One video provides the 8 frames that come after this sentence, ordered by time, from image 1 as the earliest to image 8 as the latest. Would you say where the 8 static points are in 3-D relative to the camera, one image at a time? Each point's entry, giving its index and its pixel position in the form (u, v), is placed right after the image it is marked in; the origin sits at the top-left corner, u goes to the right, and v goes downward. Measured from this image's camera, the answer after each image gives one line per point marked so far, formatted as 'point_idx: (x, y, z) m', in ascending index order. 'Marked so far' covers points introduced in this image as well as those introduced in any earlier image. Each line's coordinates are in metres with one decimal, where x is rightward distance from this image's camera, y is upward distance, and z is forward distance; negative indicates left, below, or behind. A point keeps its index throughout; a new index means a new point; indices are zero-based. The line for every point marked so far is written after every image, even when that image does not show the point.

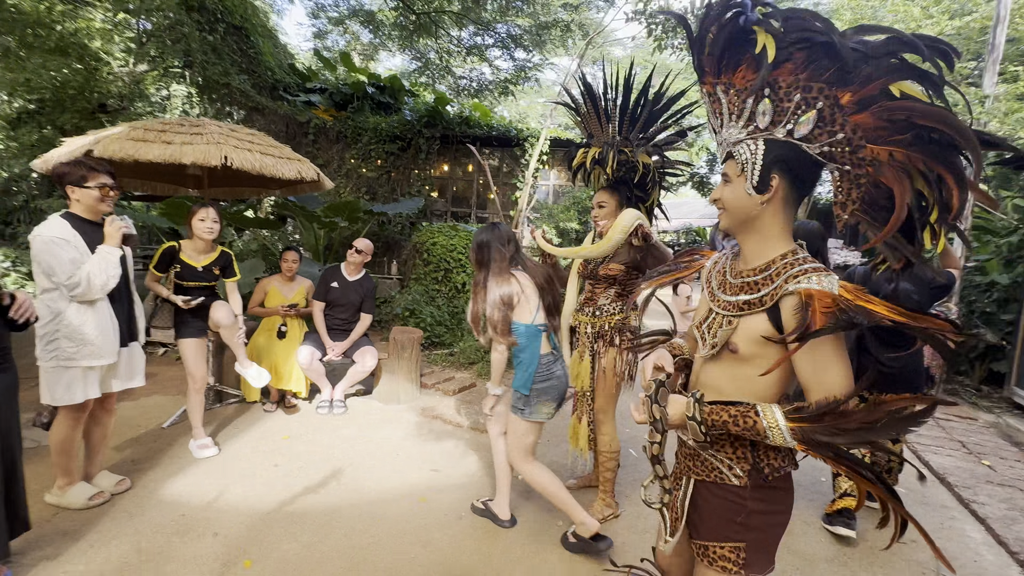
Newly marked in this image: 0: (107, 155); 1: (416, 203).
0: (-2.4, +0.8, +2.8) m
1: (-1.4, +1.3, +7.5) m
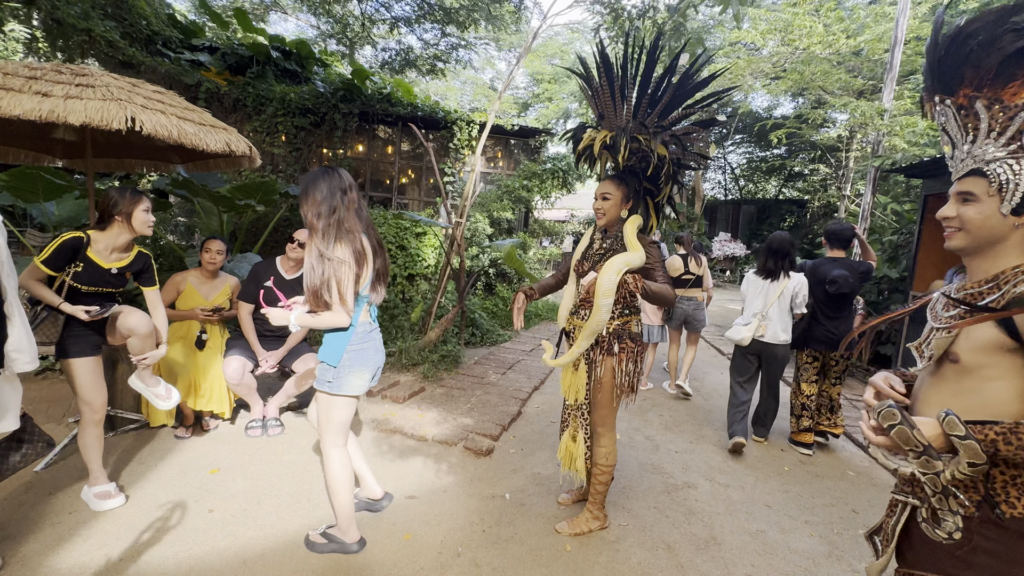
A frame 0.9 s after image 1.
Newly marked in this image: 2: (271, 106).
0: (-2.4, +0.8, +2.0) m
1: (-2.4, +1.4, +6.8) m
2: (-3.8, +2.9, +7.8) m
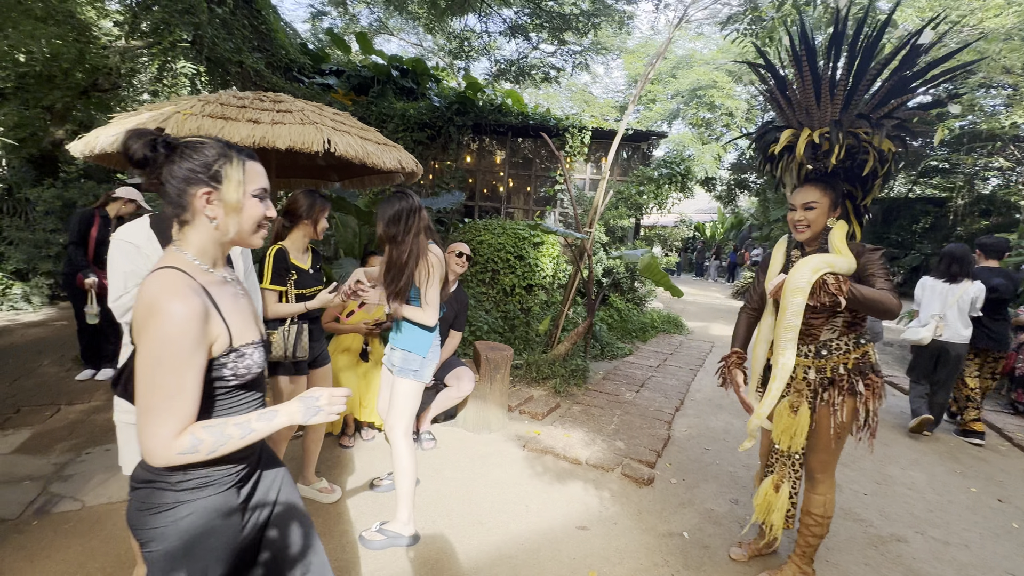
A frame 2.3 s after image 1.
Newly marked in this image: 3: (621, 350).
0: (-1.5, +0.7, +2.2) m
1: (-0.7, +1.3, +6.9) m
2: (-2.0, +2.8, +8.1) m
3: (+1.3, -0.8, +5.9) m
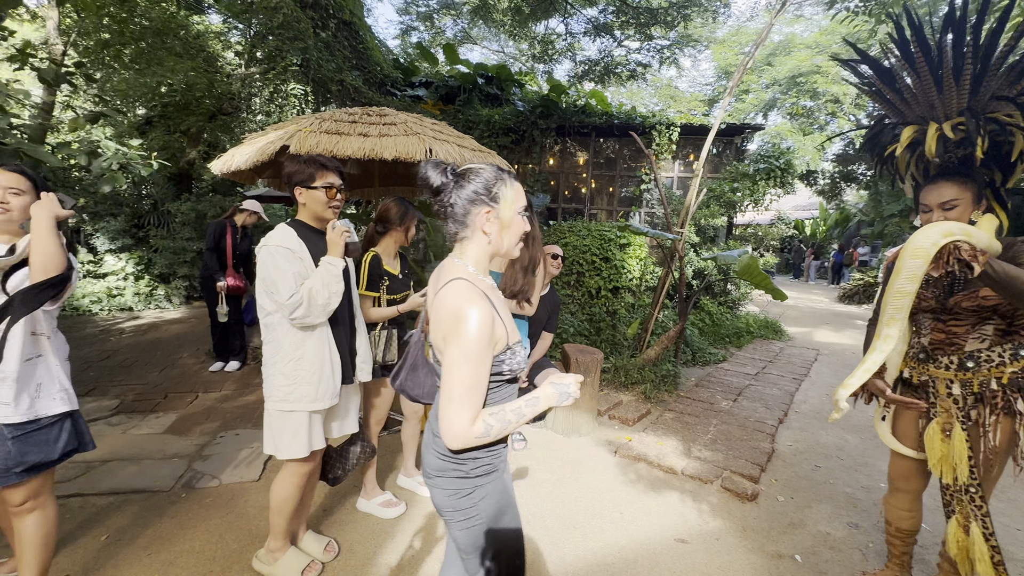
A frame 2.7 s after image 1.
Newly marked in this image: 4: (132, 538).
0: (-1.1, +0.7, +2.4) m
1: (+0.5, +1.3, +6.9) m
2: (-0.6, +2.8, +8.3) m
3: (+2.4, -0.8, +5.6) m
4: (-1.8, -1.2, +2.2) m
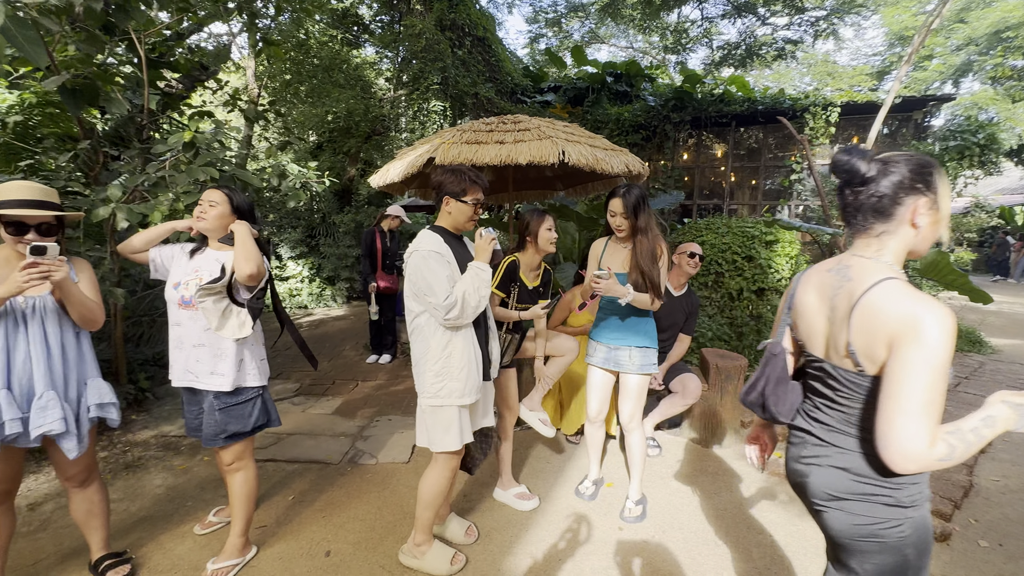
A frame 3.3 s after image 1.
0: (-0.4, +0.7, +2.6) m
1: (+2.3, +1.3, +6.6) m
2: (+1.6, +2.7, +8.2) m
3: (+3.8, -0.8, +4.9) m
4: (-1.1, -1.2, +2.6) m
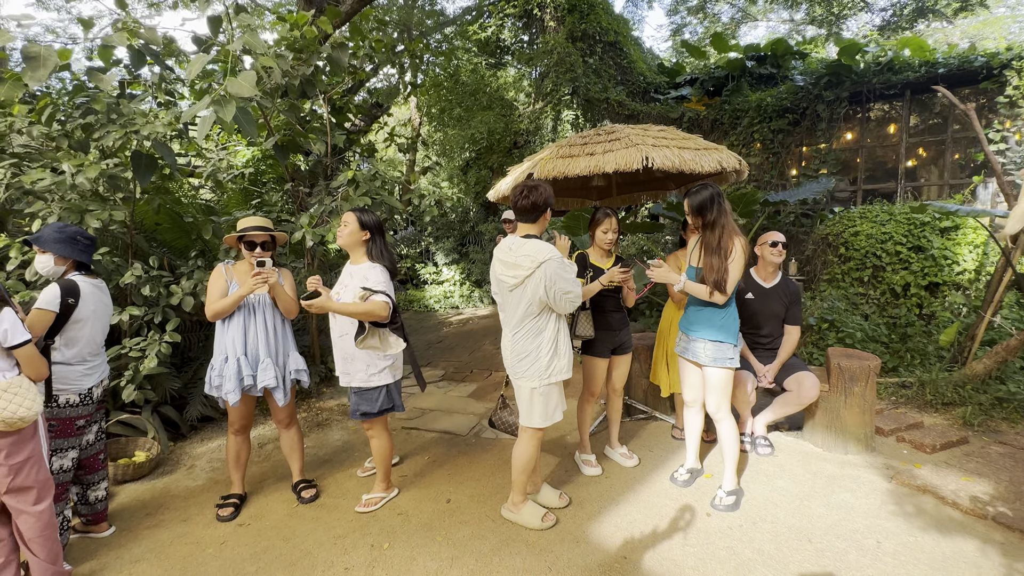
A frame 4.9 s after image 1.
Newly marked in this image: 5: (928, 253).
0: (+0.2, +0.7, +3.0) m
1: (+3.9, +1.3, +6.0) m
2: (+3.8, +2.8, +7.7) m
3: (+4.8, -0.7, +3.8) m
4: (-0.5, -1.2, +3.2) m
5: (+4.2, +0.4, +4.8) m
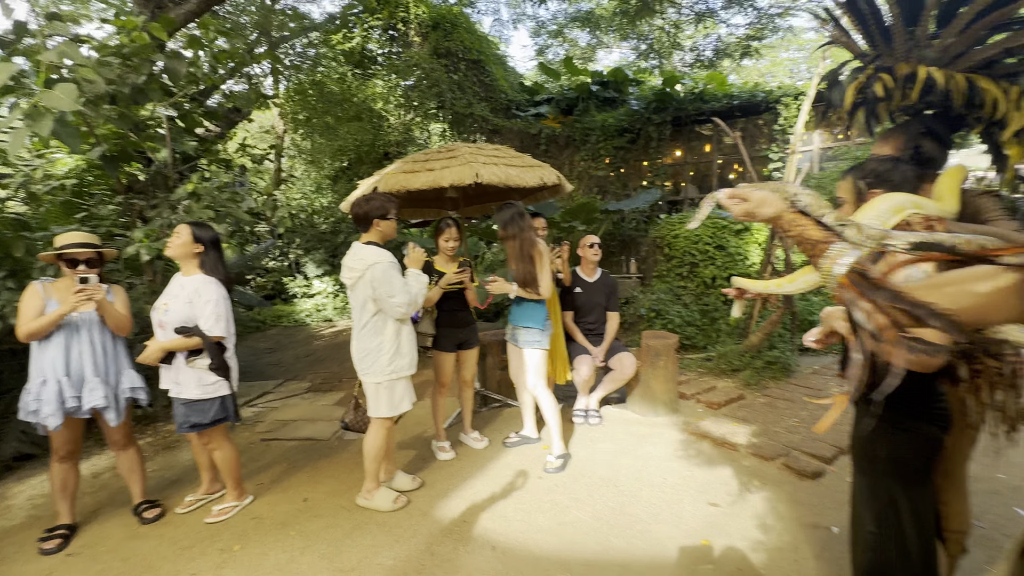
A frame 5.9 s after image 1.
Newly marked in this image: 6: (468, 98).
0: (-0.8, +0.7, +3.3) m
1: (+2.1, +1.4, +7.0) m
2: (+1.5, +2.8, +8.7) m
3: (+3.6, -0.6, +5.1) m
4: (-1.5, -1.2, +3.3) m
5: (+2.6, +0.5, +5.9) m
6: (-0.8, +3.5, +8.9) m
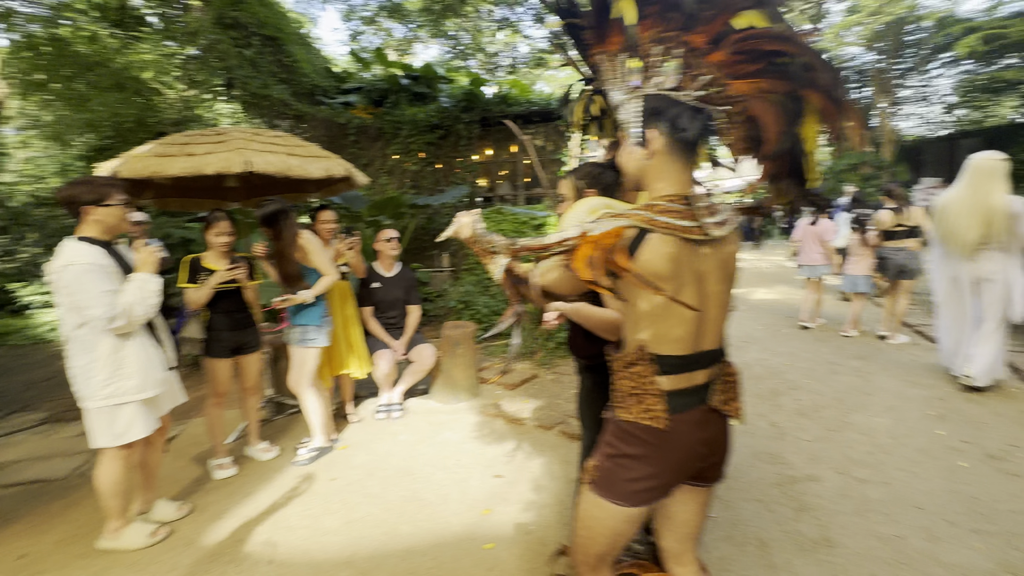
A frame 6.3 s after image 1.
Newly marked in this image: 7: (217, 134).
0: (-2.2, +0.7, +2.8) m
1: (-0.7, +1.5, +7.3) m
2: (-1.9, +2.9, +8.7) m
3: (+1.4, -0.4, +6.0) m
4: (-2.7, -1.3, +2.6) m
5: (+0.2, +0.6, +6.5) m
6: (-4.2, +3.5, +8.0) m
7: (-1.9, +1.0, +3.1) m
